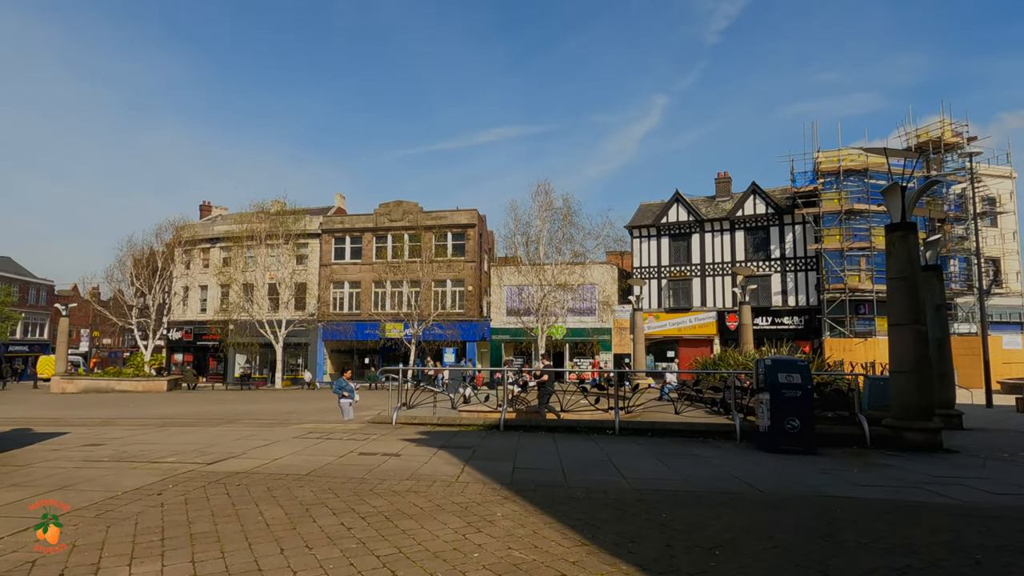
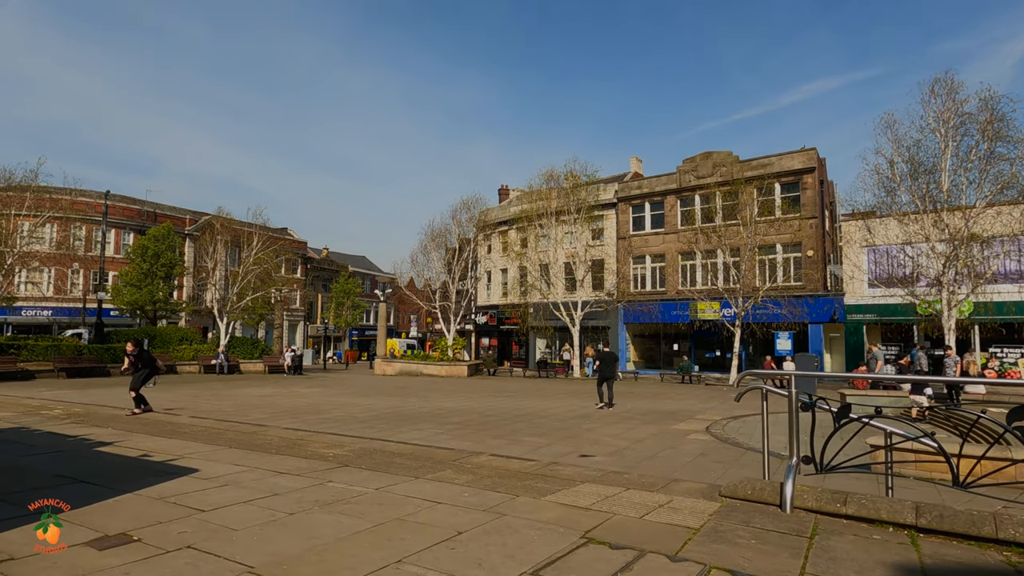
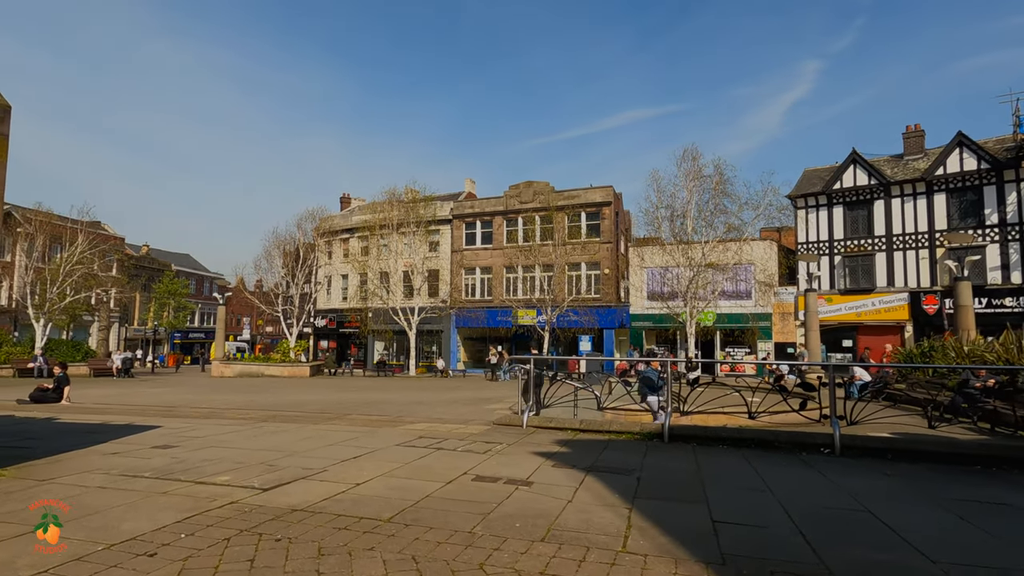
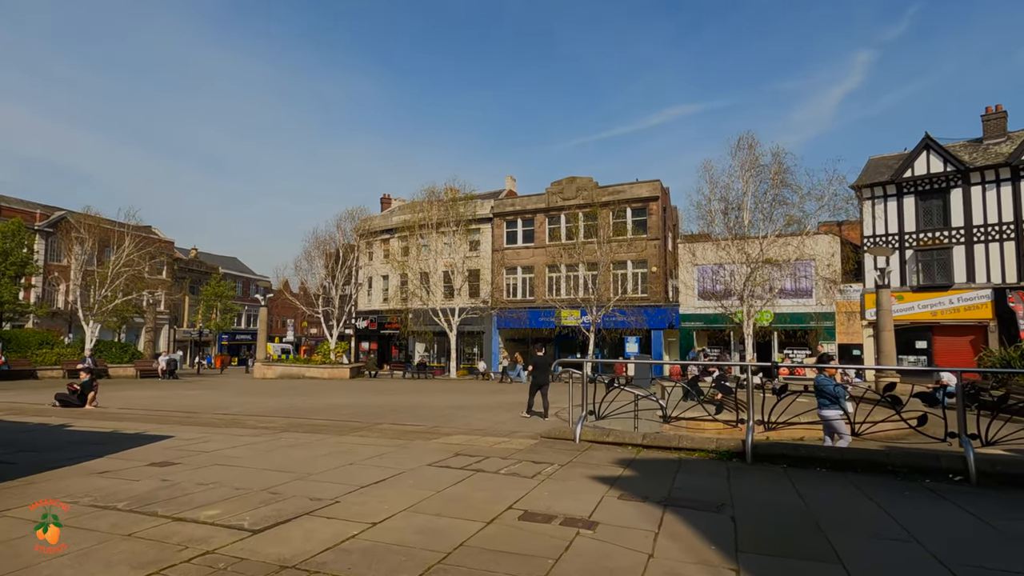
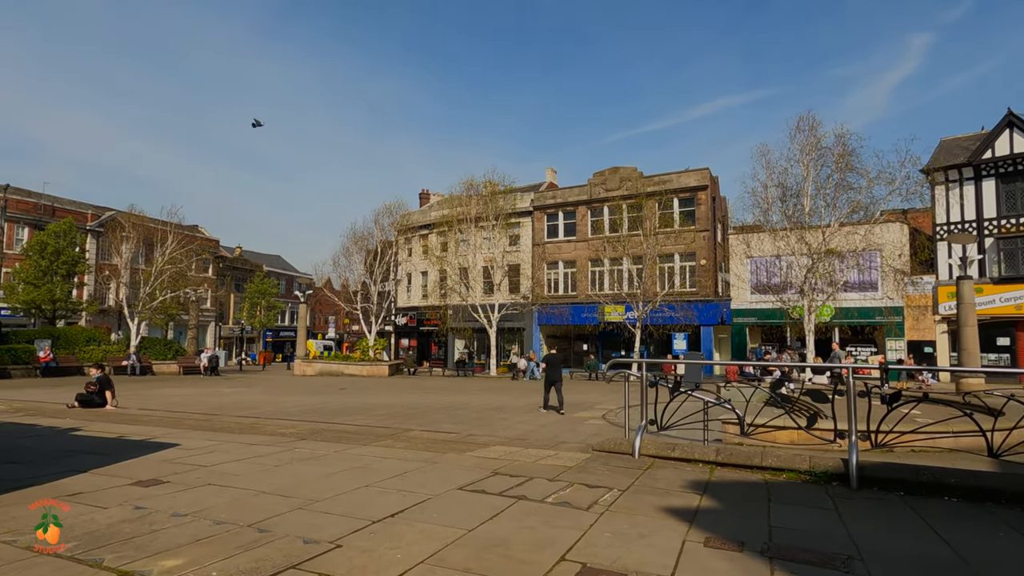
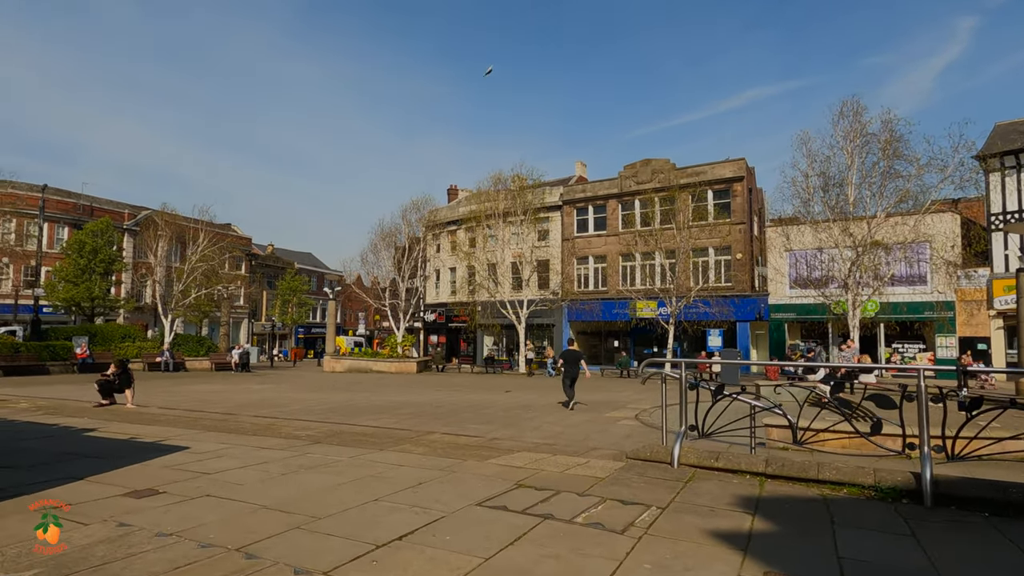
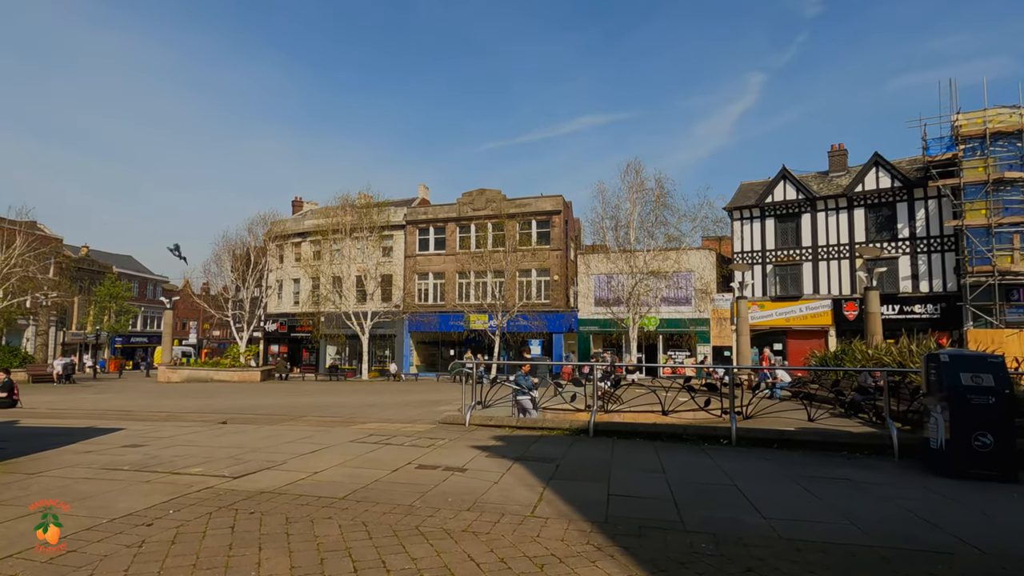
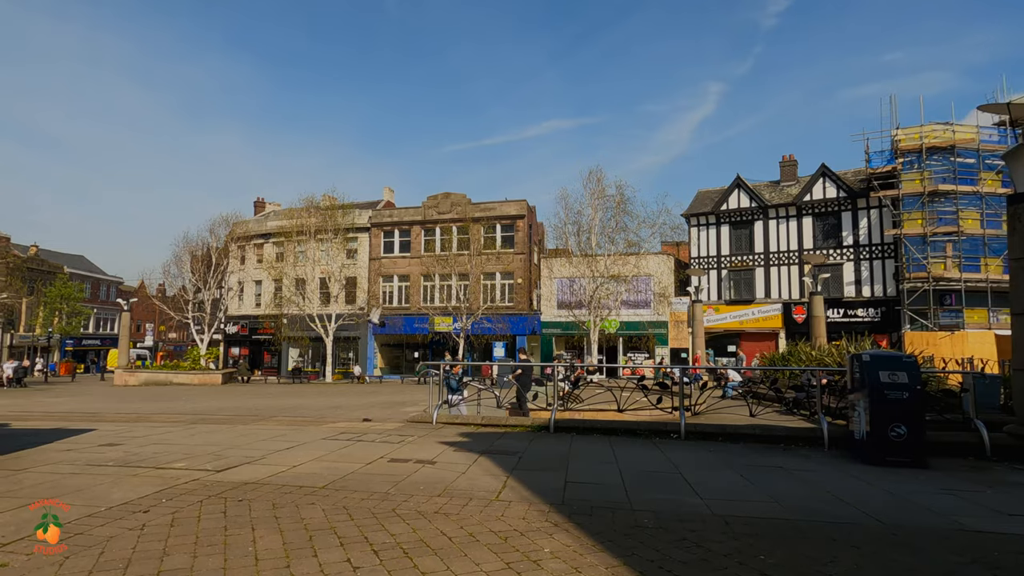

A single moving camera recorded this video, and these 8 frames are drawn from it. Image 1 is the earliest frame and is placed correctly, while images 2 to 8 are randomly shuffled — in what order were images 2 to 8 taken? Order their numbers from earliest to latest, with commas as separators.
8, 7, 3, 4, 5, 6, 2
